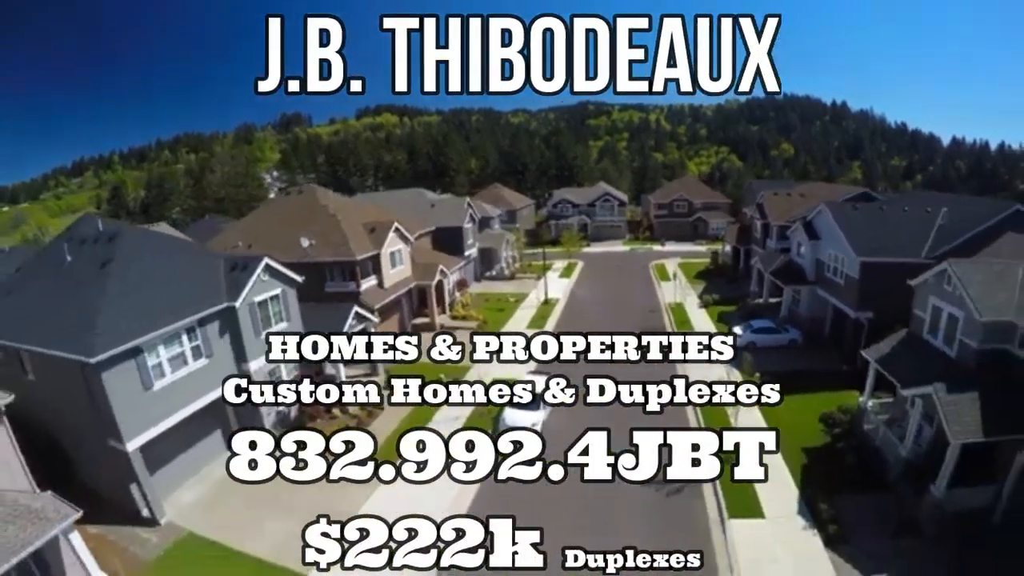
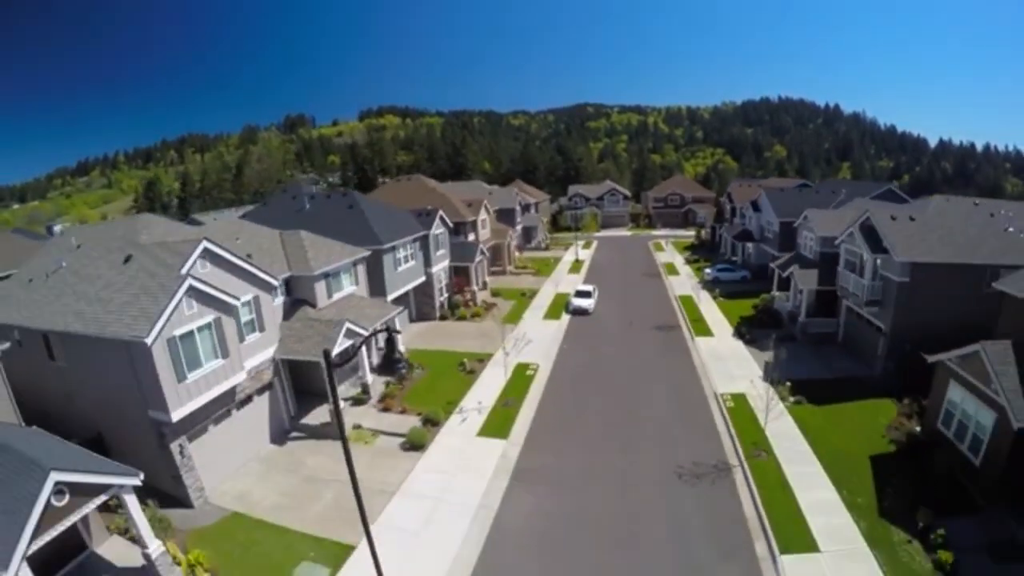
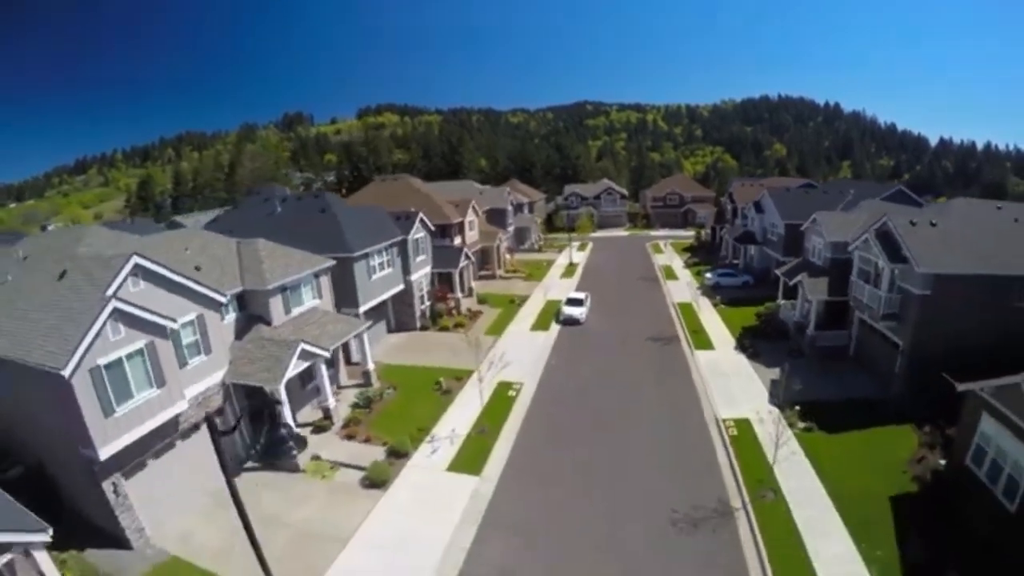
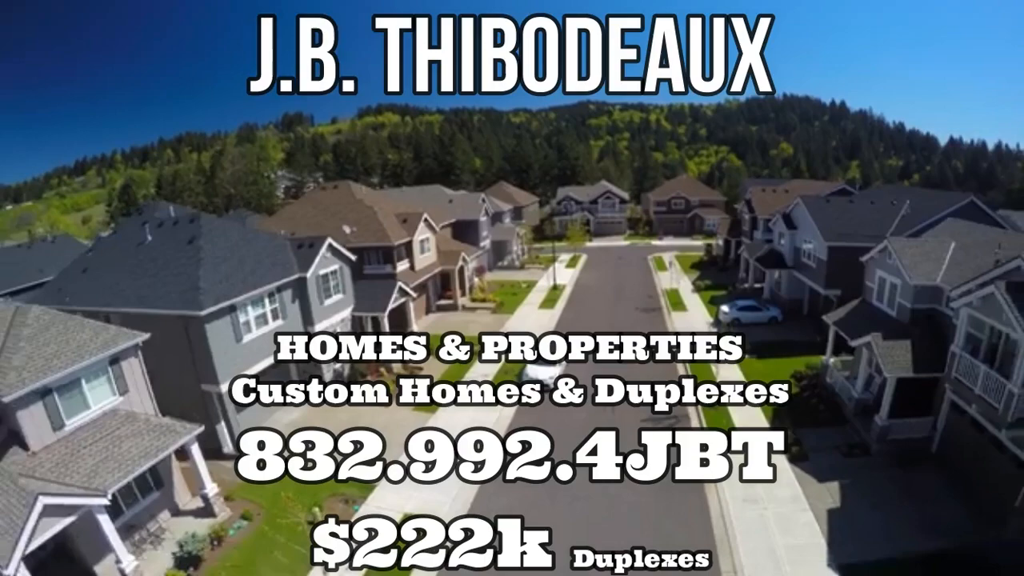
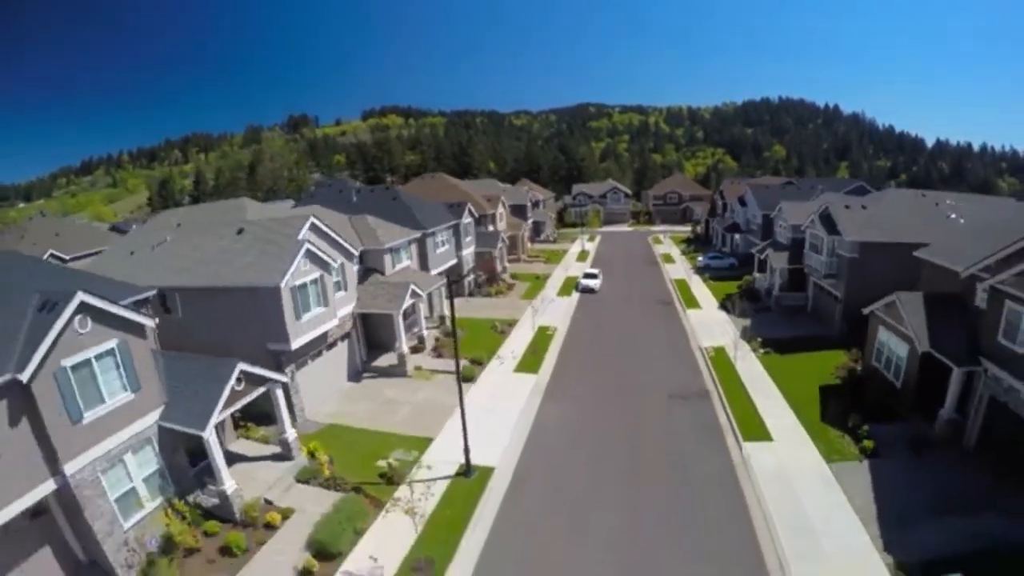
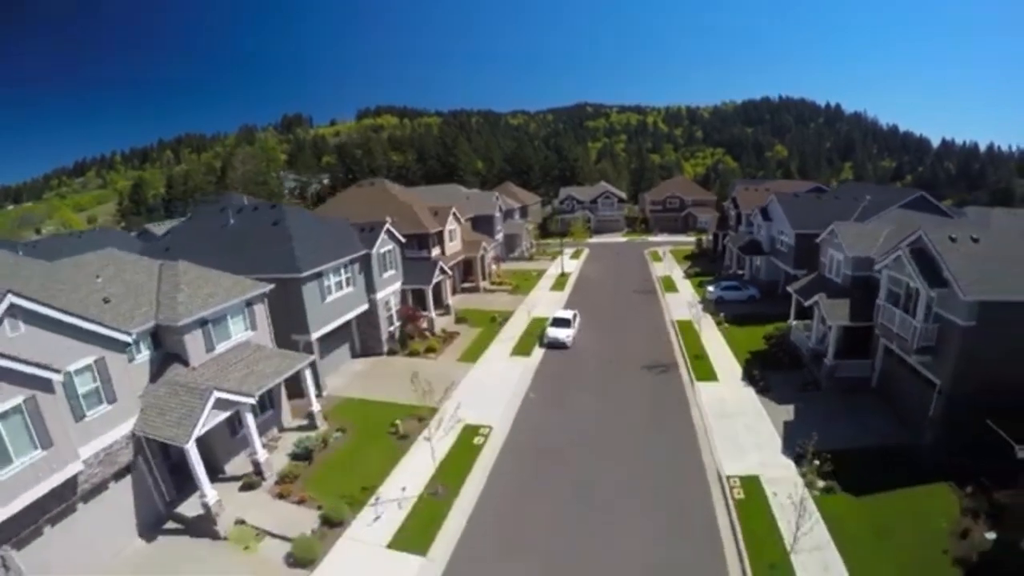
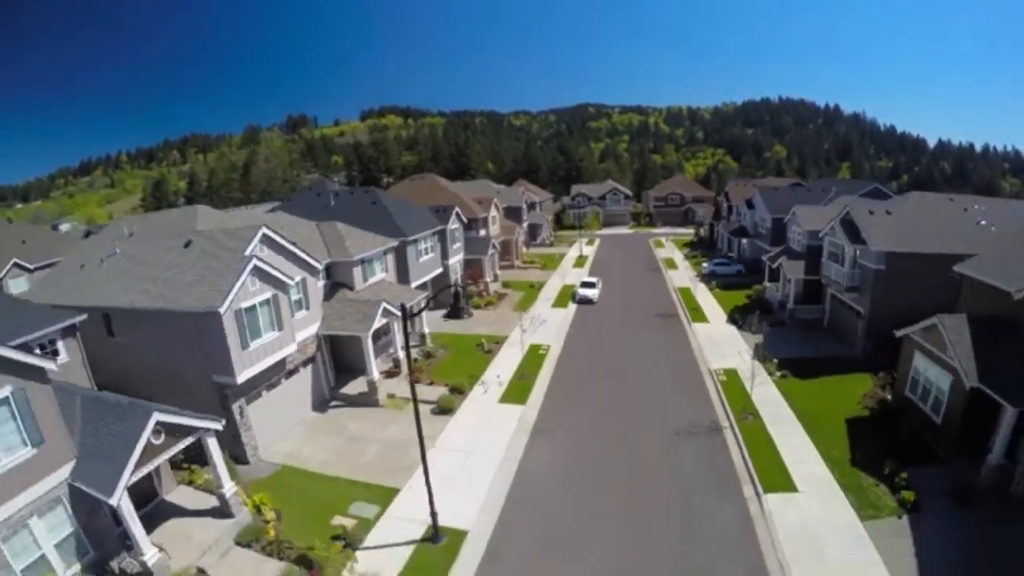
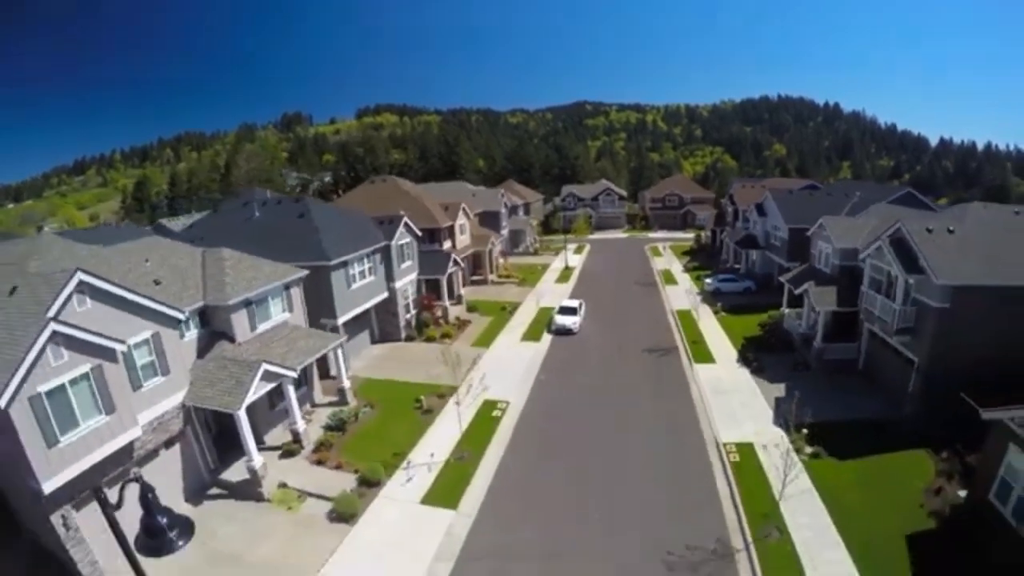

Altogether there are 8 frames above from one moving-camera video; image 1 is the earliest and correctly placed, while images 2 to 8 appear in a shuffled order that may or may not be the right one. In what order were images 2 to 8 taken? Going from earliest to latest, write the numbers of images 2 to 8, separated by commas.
4, 6, 8, 3, 2, 7, 5
